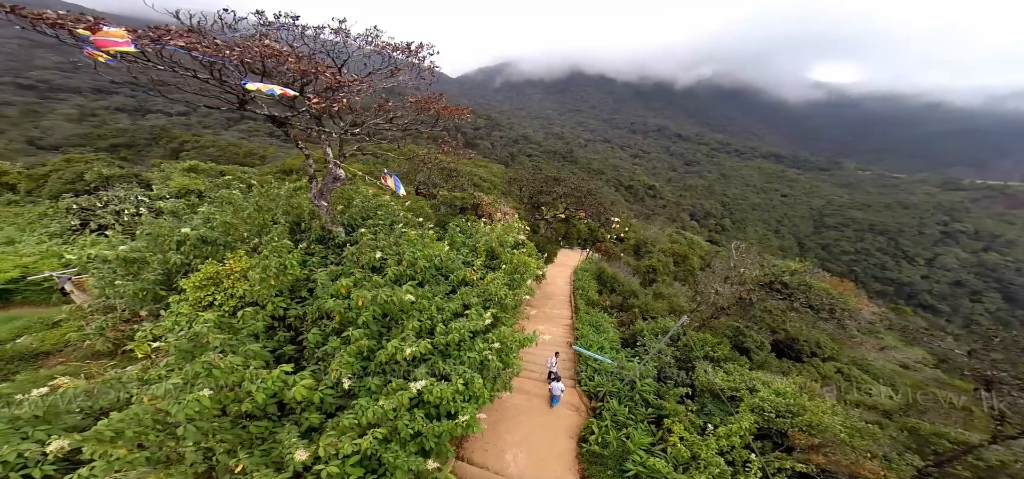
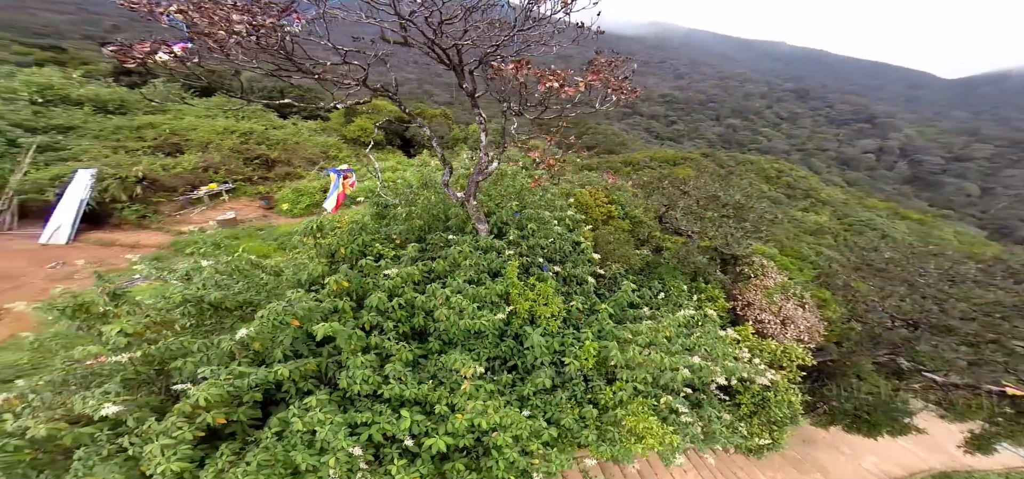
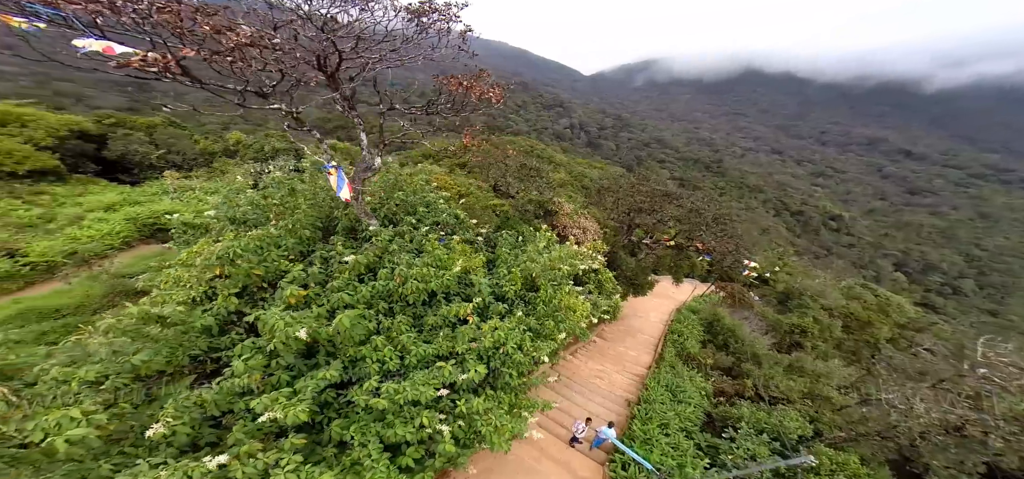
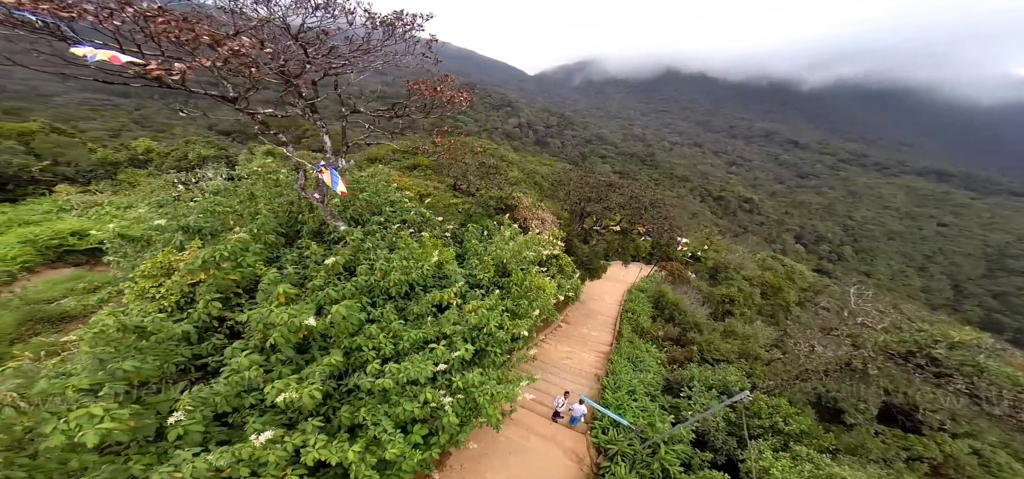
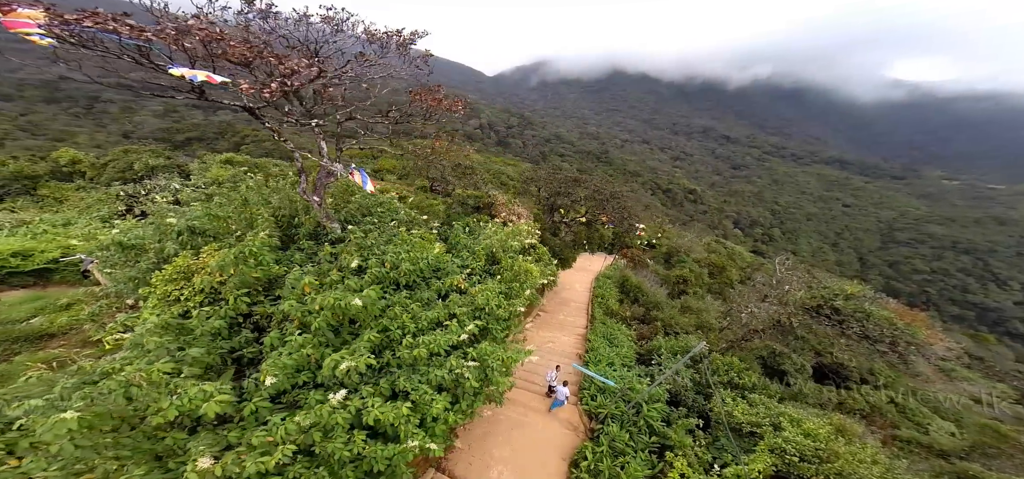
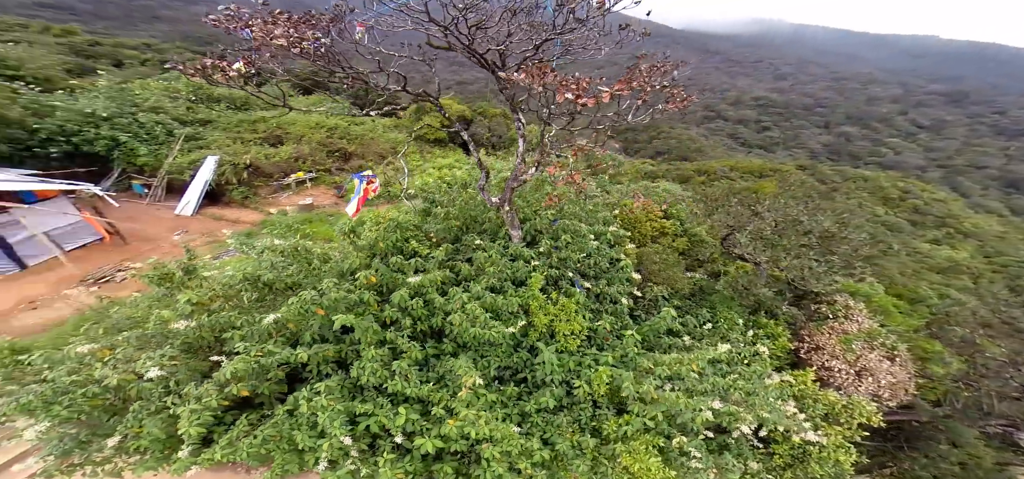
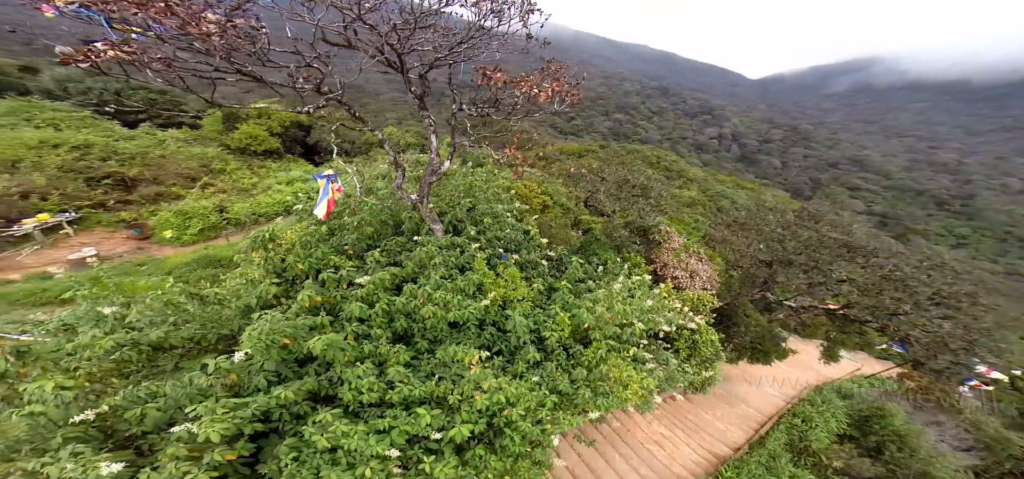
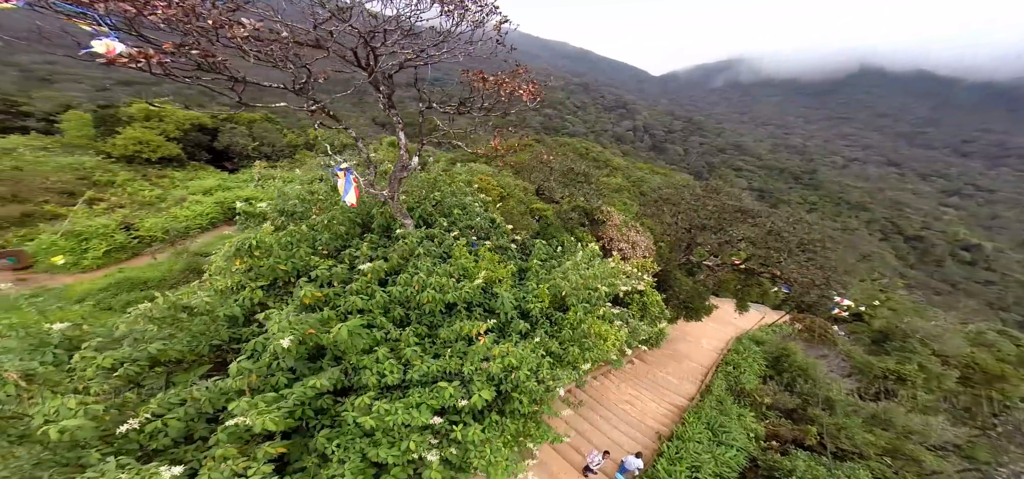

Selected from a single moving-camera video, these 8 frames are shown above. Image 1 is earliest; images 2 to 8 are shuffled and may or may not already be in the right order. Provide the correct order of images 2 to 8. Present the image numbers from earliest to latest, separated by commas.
5, 4, 3, 8, 7, 2, 6
